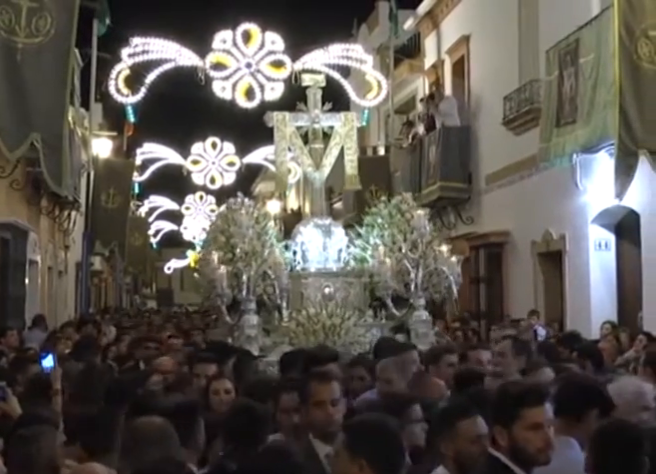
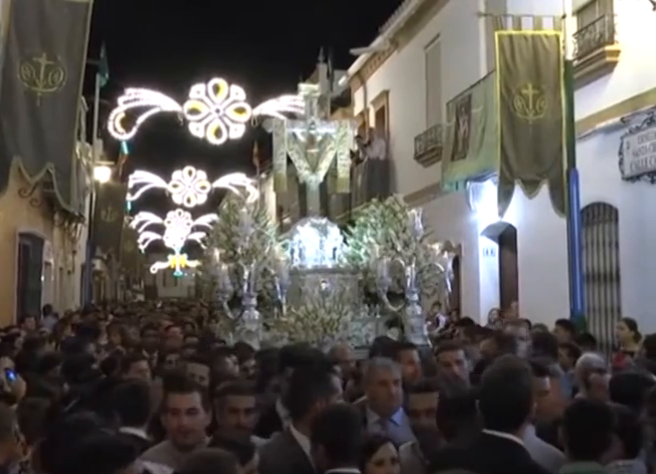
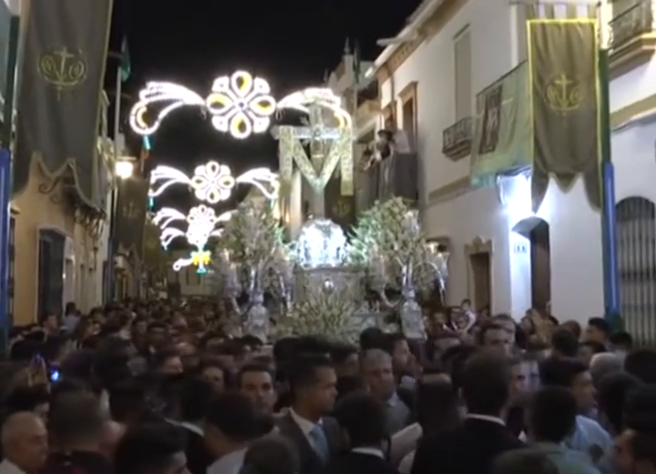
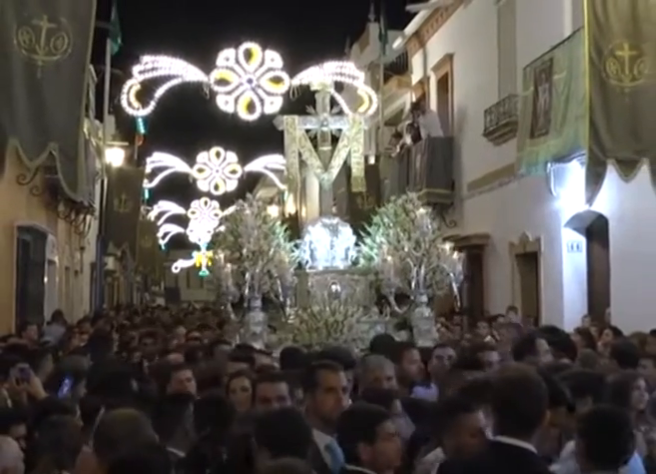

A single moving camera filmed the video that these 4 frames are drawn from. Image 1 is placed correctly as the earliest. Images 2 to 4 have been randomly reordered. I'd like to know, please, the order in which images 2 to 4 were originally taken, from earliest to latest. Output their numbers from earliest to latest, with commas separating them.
4, 3, 2
